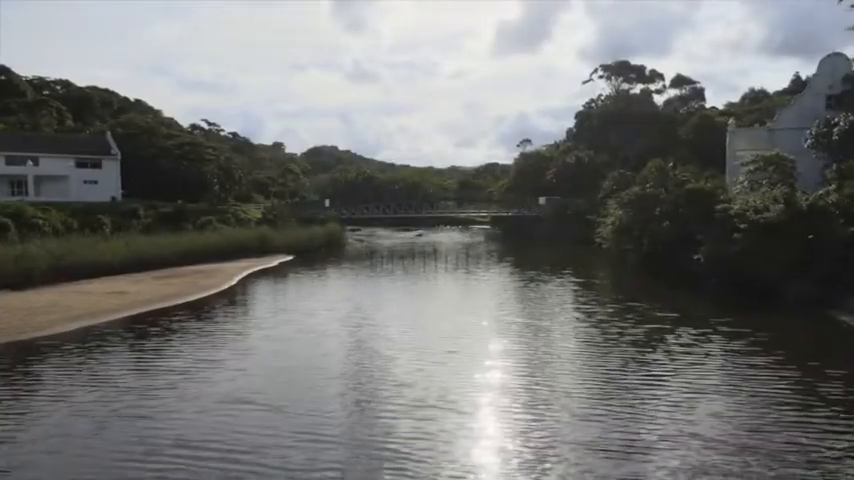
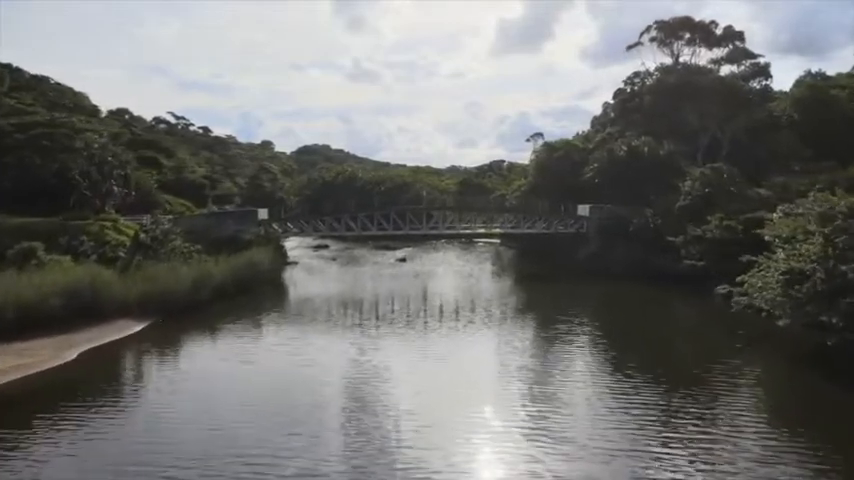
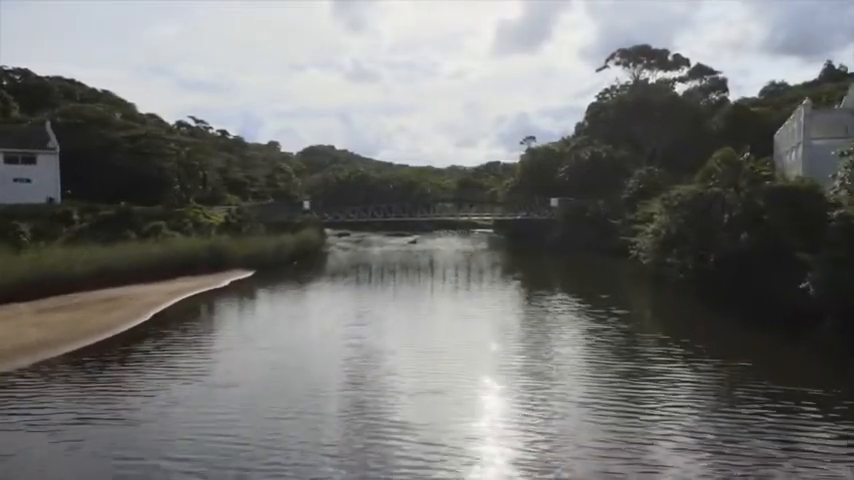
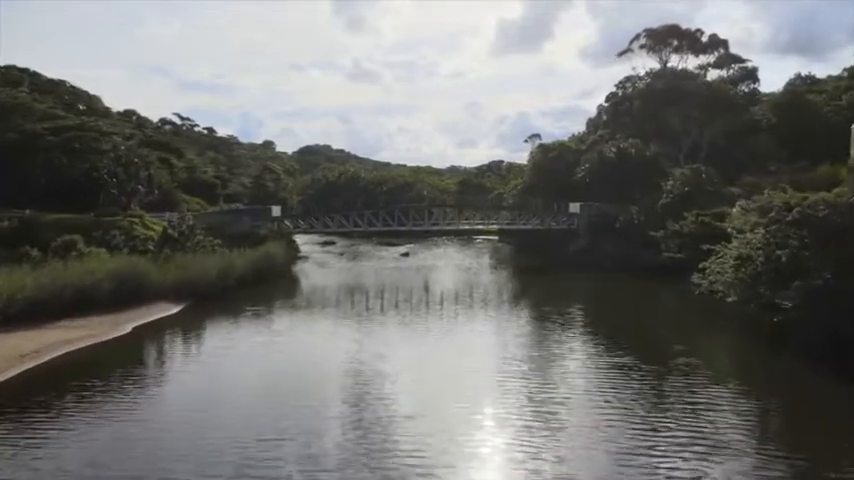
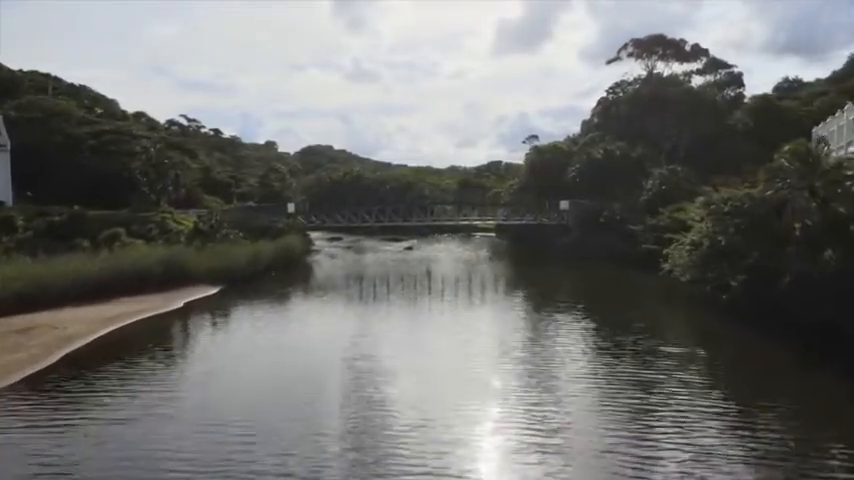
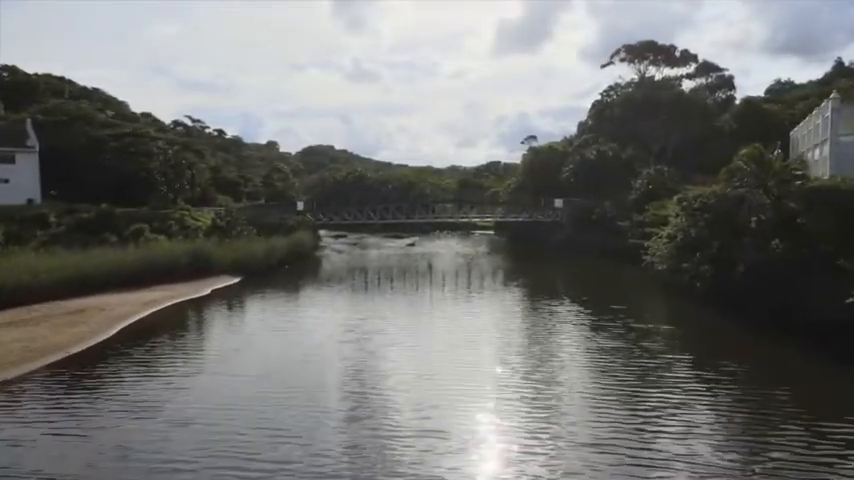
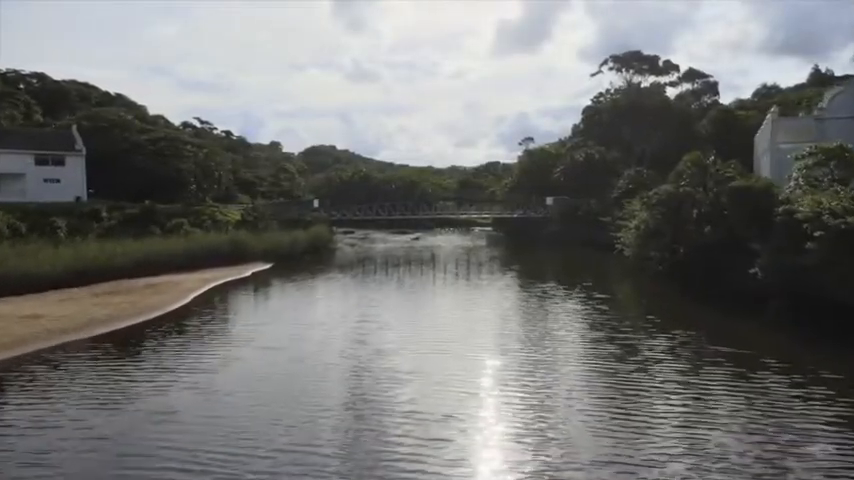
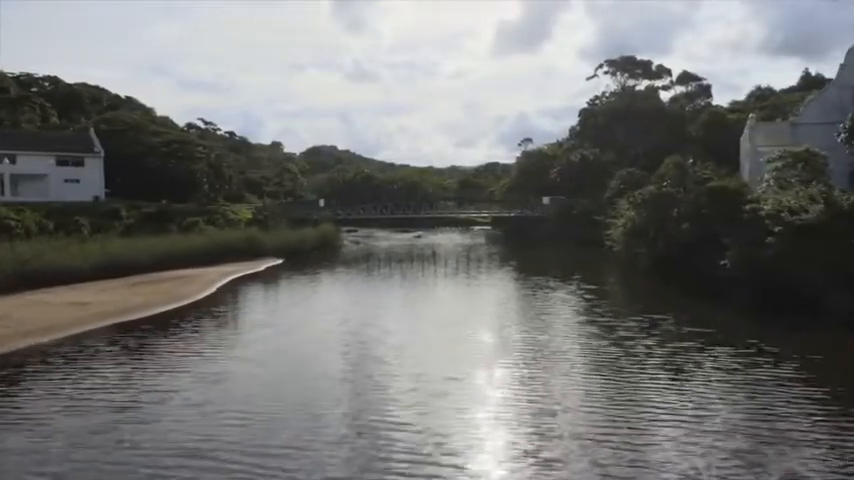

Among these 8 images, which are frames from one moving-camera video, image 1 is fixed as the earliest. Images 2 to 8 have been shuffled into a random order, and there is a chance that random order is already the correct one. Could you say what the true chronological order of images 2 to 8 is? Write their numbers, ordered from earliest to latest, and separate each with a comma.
8, 7, 3, 6, 5, 4, 2
